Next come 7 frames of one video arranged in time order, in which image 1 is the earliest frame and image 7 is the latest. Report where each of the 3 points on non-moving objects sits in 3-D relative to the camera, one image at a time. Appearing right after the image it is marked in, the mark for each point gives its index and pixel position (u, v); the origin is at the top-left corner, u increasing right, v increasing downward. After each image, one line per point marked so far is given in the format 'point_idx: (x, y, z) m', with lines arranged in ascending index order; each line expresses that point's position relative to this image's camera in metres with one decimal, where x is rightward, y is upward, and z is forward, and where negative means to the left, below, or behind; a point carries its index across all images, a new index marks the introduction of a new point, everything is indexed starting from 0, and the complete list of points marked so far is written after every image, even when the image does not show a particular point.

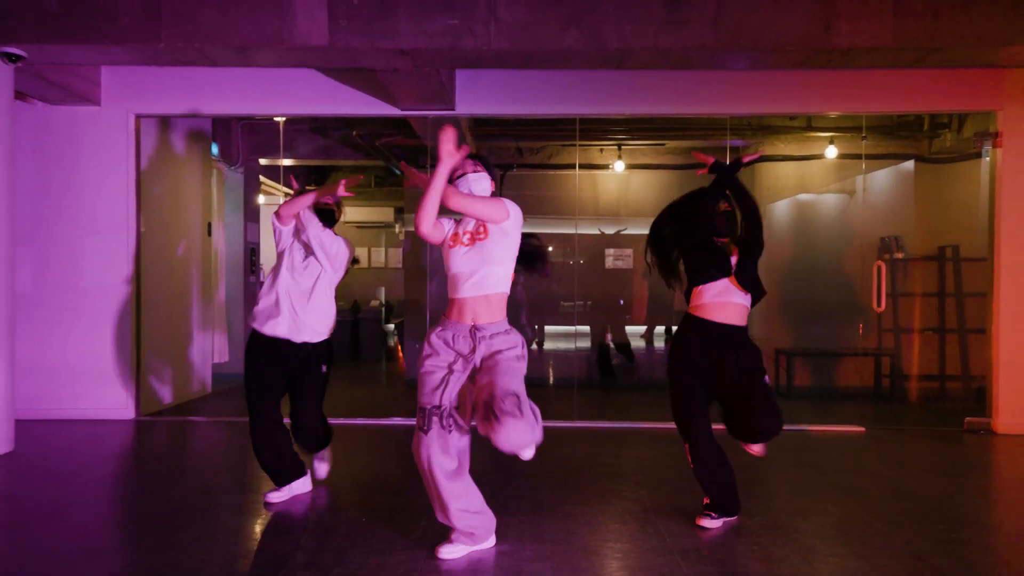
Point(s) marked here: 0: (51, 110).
0: (-4.0, +1.5, +5.7) m
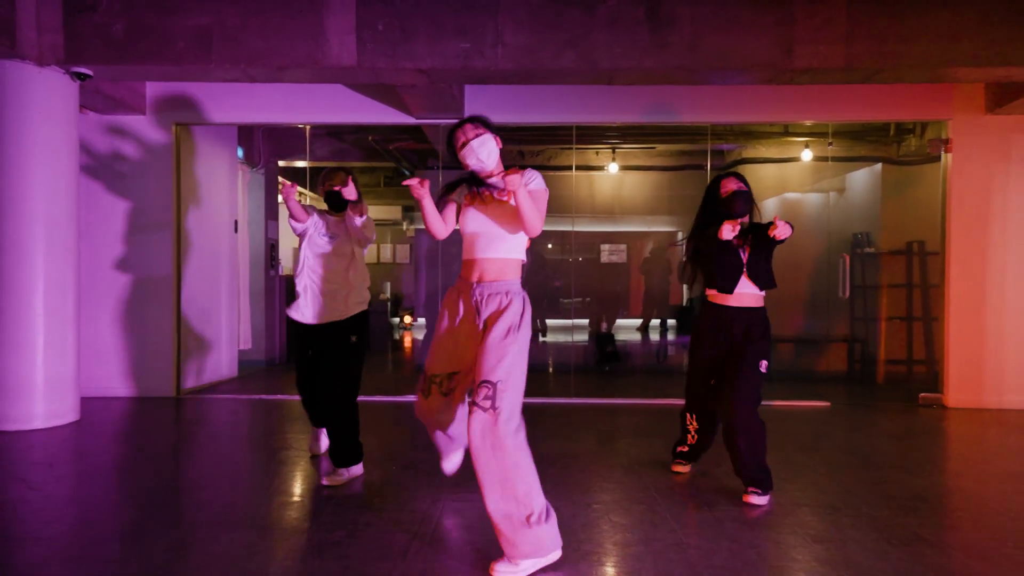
0: (-3.9, +1.6, +6.3) m
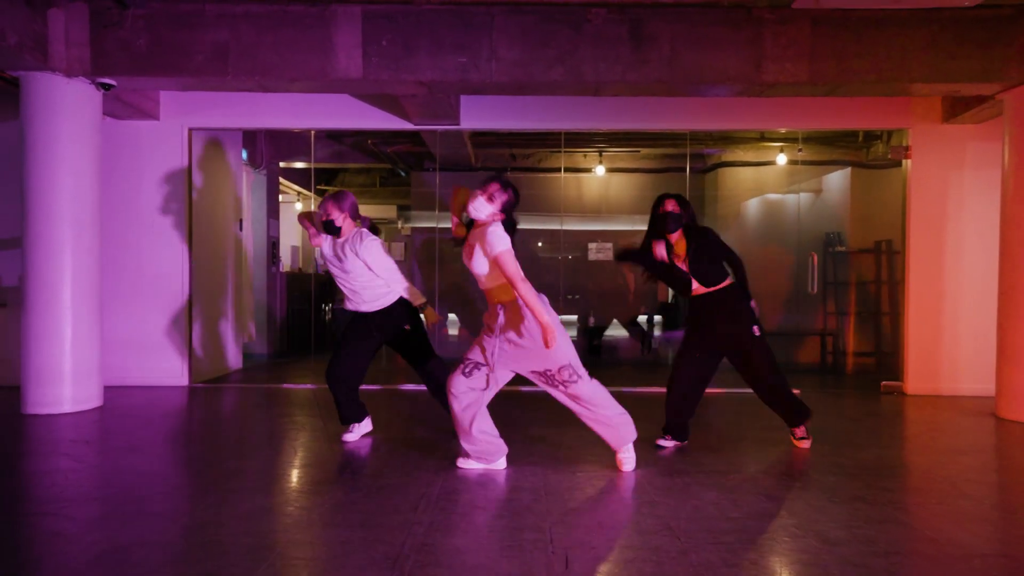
0: (-4.0, +1.7, +6.7) m
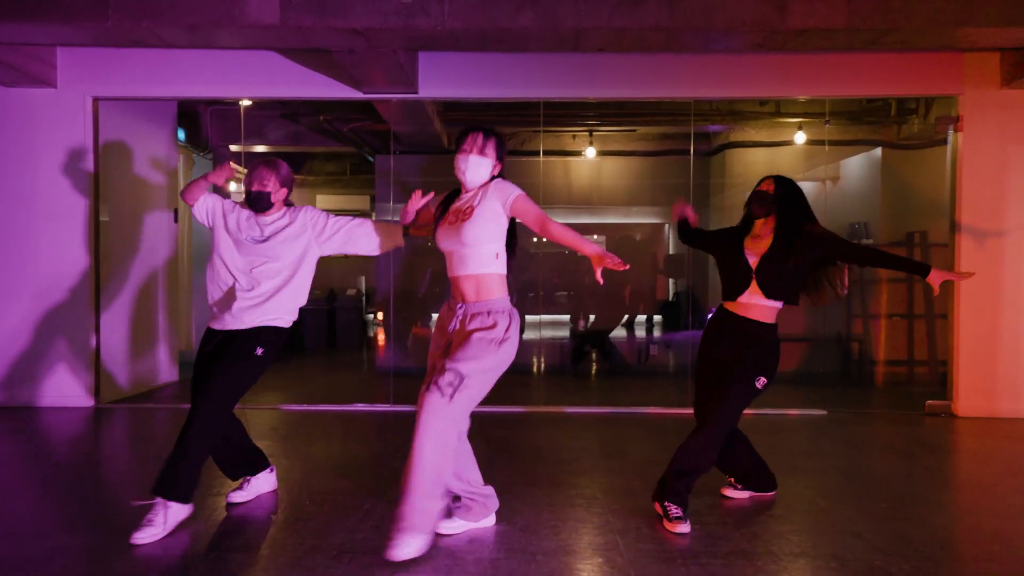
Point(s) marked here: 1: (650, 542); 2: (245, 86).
0: (-4.3, +1.7, +5.6) m
1: (+0.6, -1.1, +2.9) m
2: (-2.3, +1.8, +5.7) m
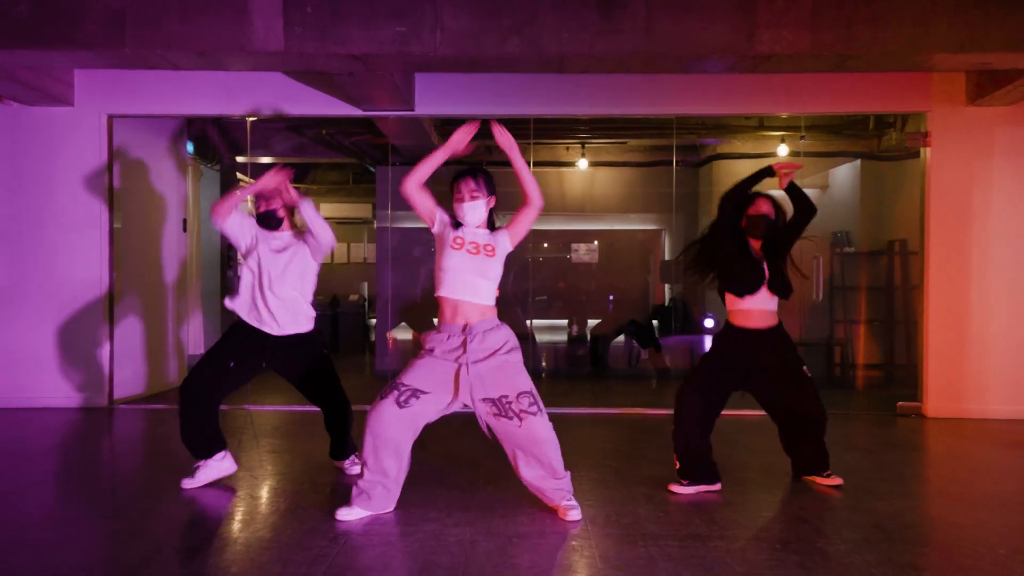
0: (-4.4, +1.6, +5.9) m
1: (+0.5, -1.2, +3.2) m
2: (-2.4, +1.7, +6.0) m
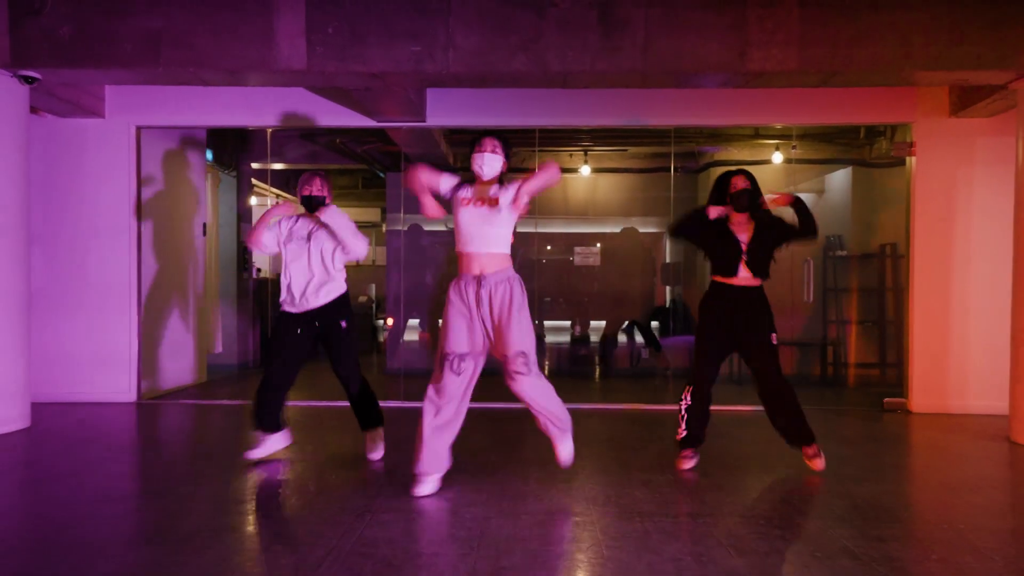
0: (-4.3, +1.6, +6.3) m
1: (+0.6, -1.2, +3.5) m
2: (-2.3, +1.7, +6.4) m
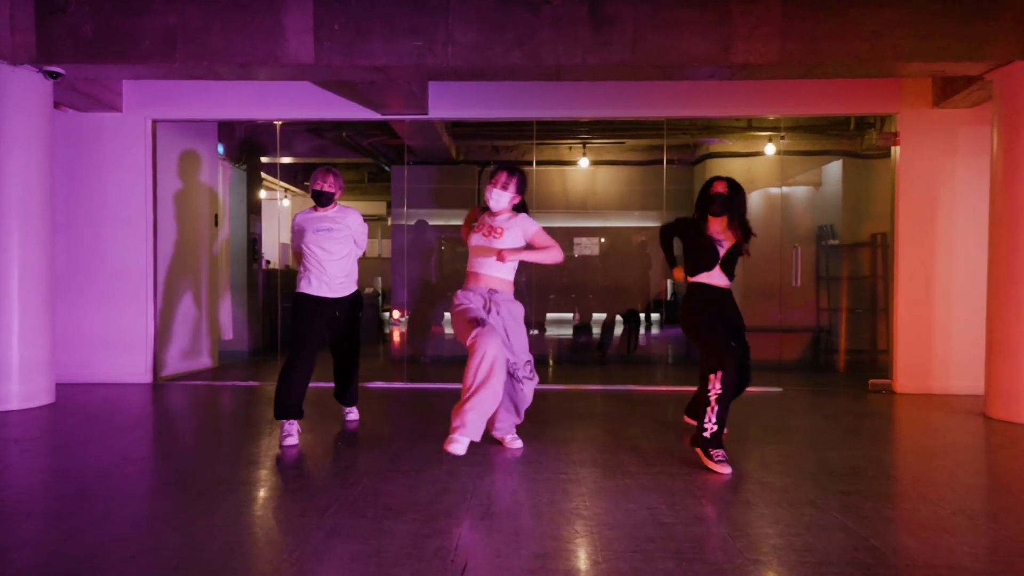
0: (-4.3, +1.7, +6.6) m
1: (+0.5, -1.0, +3.8) m
2: (-2.3, +1.8, +6.6) m
